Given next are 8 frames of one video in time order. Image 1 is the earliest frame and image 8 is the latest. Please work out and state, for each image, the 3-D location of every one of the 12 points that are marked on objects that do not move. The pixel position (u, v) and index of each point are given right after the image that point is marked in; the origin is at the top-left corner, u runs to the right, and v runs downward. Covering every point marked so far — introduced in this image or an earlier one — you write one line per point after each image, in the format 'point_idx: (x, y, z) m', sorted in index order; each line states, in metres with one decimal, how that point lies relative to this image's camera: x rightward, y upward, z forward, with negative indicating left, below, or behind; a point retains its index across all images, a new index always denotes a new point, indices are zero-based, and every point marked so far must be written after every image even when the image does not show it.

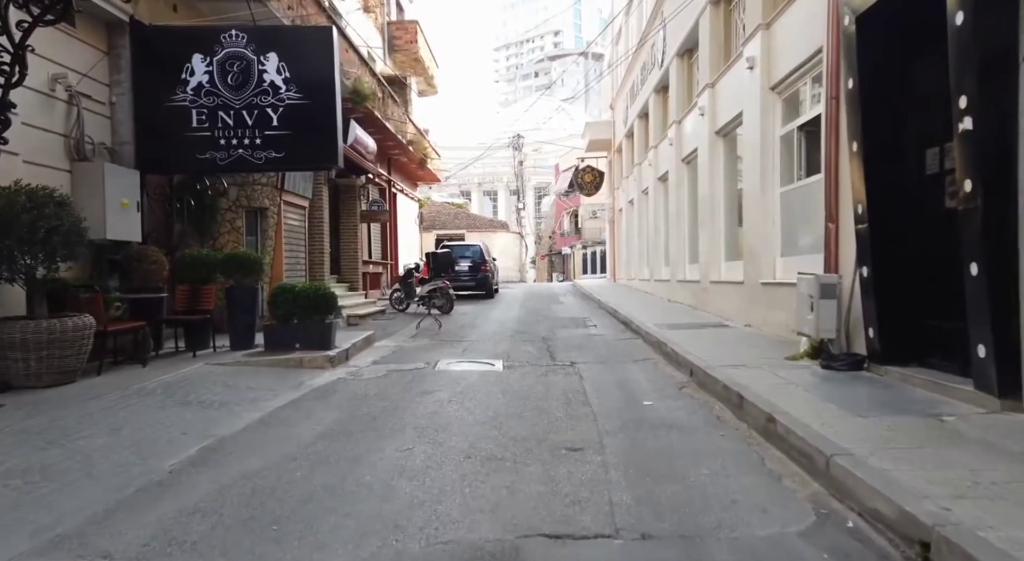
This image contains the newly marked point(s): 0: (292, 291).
0: (-3.0, -0.2, +10.6) m
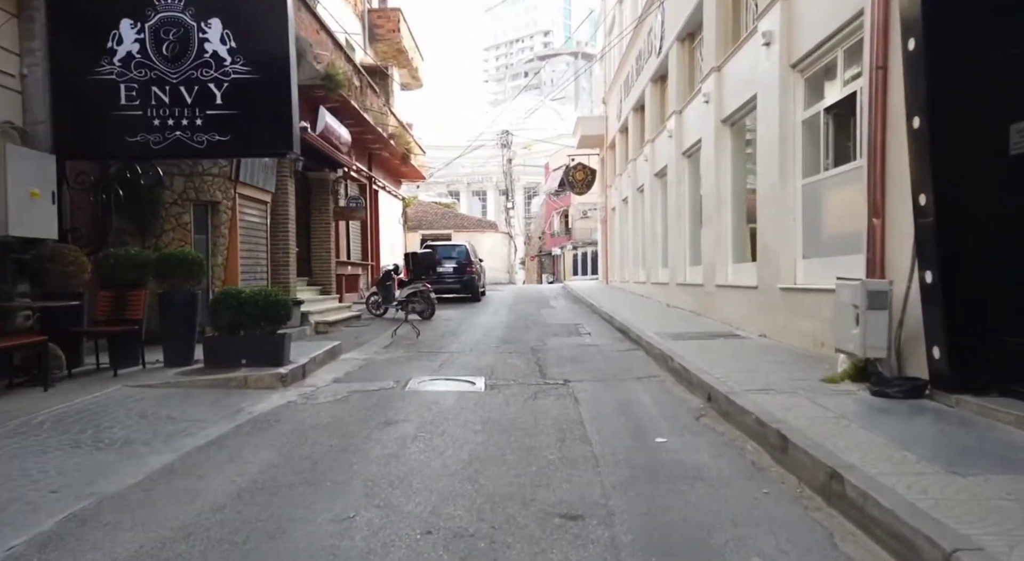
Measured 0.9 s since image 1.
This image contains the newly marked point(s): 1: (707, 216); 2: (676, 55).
0: (-3.2, -0.2, +9.0) m
1: (+3.8, +1.3, +15.3) m
2: (+3.8, +5.2, +18.1) m
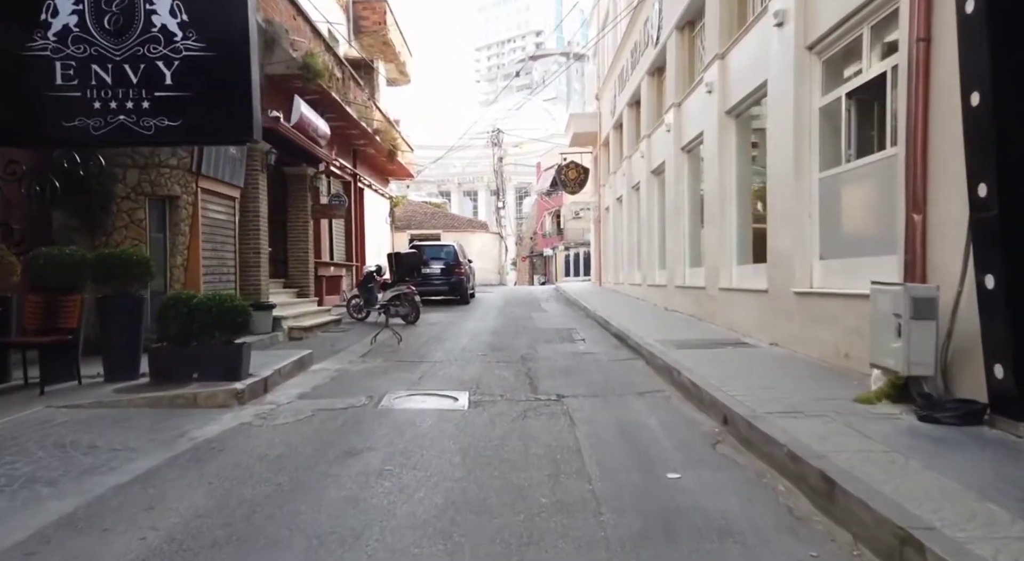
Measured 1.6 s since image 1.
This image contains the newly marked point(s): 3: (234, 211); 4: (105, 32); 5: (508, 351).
0: (-3.3, -0.2, +8.0) m
1: (+3.6, +1.2, +14.4) m
2: (+3.6, +5.2, +17.1) m
3: (-4.5, +1.1, +12.6) m
4: (-4.2, +2.6, +8.1) m
5: (-0.1, -1.1, +12.3) m
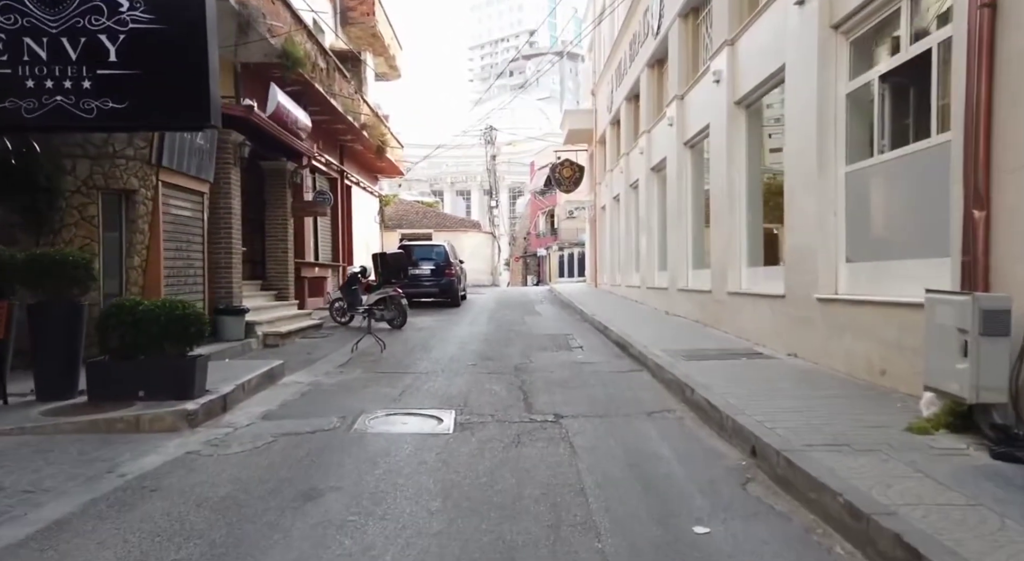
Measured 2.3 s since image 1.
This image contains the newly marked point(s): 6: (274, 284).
0: (-3.4, -0.3, +7.0) m
1: (+3.5, +1.2, +13.4) m
2: (+3.4, +5.1, +16.2) m
3: (-4.6, +1.1, +11.5) m
4: (-4.3, +2.5, +7.1) m
5: (-0.2, -1.2, +11.3) m
6: (-4.8, -0.1, +15.7) m
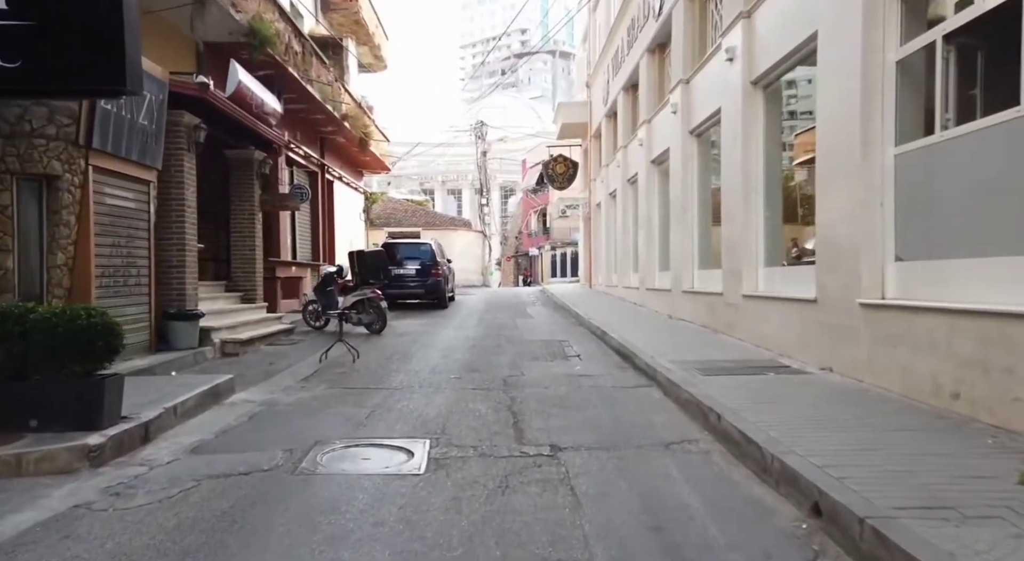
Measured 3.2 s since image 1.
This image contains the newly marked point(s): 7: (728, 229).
0: (-3.5, -0.3, +5.6) m
1: (+3.3, +1.2, +12.1) m
2: (+3.2, +5.1, +14.8) m
3: (-4.7, +1.1, +10.1) m
4: (-4.4, +2.5, +5.7) m
5: (-0.3, -1.2, +10.0) m
6: (-5.0, -0.1, +14.3) m
7: (+3.3, +0.8, +12.0) m
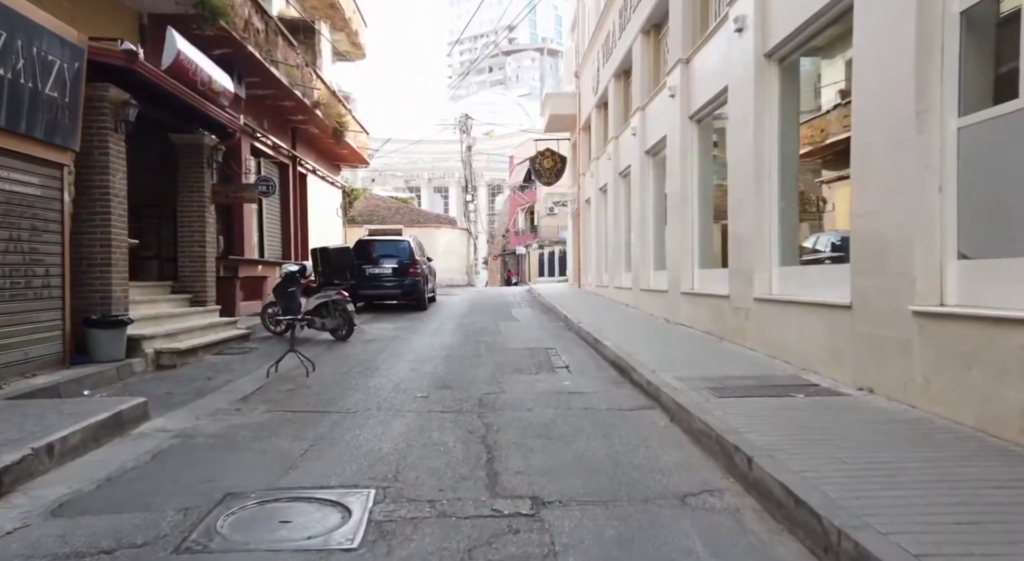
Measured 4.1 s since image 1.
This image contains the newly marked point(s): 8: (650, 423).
0: (-3.7, -0.3, +4.1) m
1: (+3.0, +1.1, +10.7) m
2: (+2.9, +5.1, +13.4) m
3: (-5.0, +1.1, +8.6) m
4: (-4.6, +2.5, +4.2) m
5: (-0.6, -1.2, +8.5) m
6: (-5.3, -0.1, +12.7) m
7: (+3.0, +0.8, +10.6) m
8: (+1.2, -1.2, +6.7) m
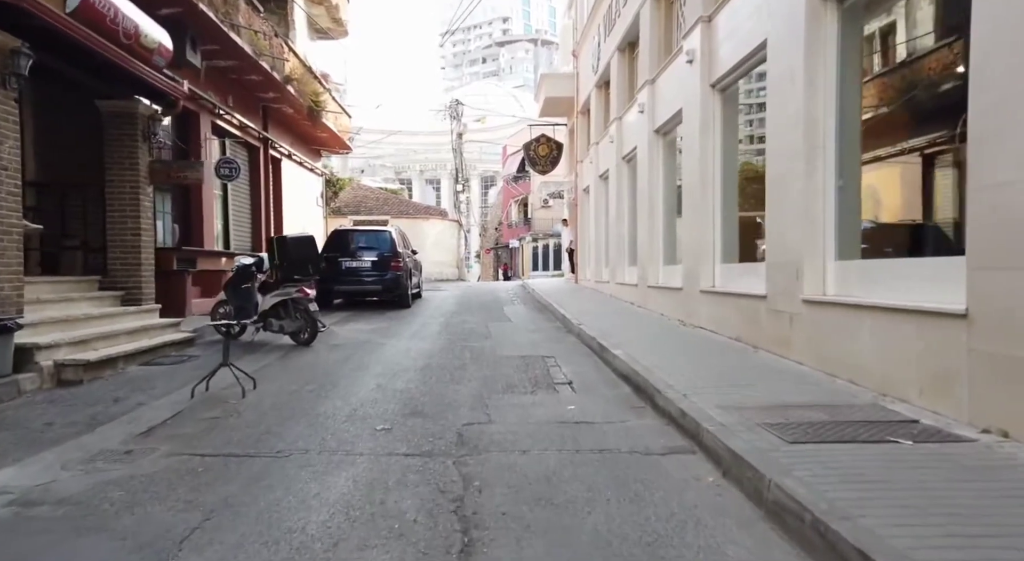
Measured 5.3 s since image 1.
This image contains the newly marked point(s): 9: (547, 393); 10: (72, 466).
0: (-3.7, -0.3, +2.1) m
1: (+2.9, +1.2, +8.8) m
2: (+2.8, +5.2, +11.5) m
3: (-5.0, +1.1, +6.6) m
4: (-4.6, +2.5, +2.2) m
5: (-0.7, -1.2, +6.6) m
6: (-5.4, 0.0, +10.8) m
7: (+2.9, +0.8, +8.7) m
8: (+1.1, -1.2, +4.7) m
9: (+0.3, -1.1, +7.8) m
10: (-2.9, -1.2, +5.1) m
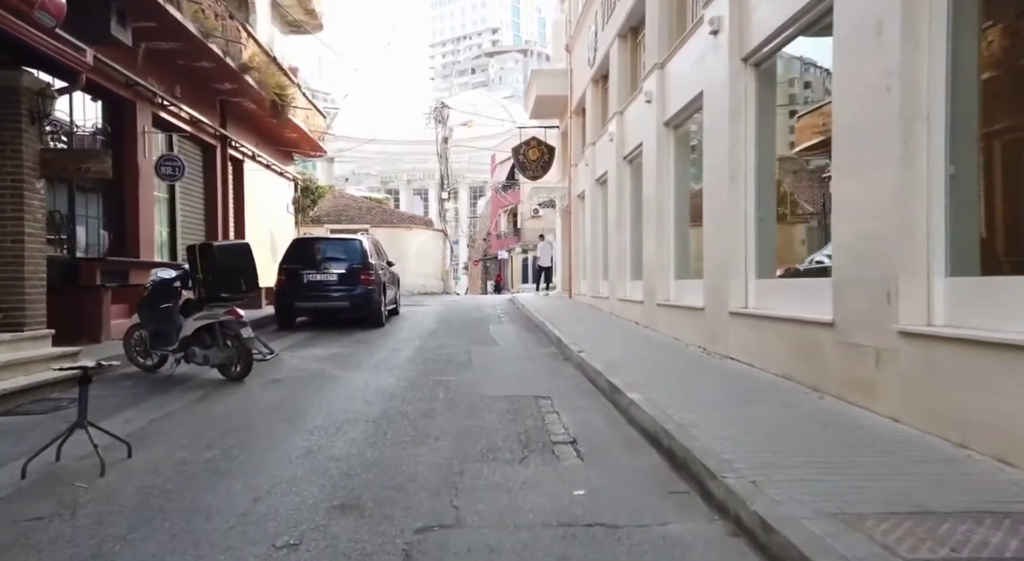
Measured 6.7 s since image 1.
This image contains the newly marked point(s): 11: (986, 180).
0: (-3.8, -0.4, -0.2) m
1: (+2.8, +1.0, +6.6) m
2: (+2.6, +4.9, +9.3) m
3: (-5.1, +1.0, +4.3) m
4: (-4.7, +2.4, -0.1) m
5: (-0.8, -1.3, +4.3) m
6: (-5.6, -0.2, +8.4) m
7: (+2.8, +0.6, +6.5) m
8: (+1.0, -1.3, +2.5) m
9: (+0.2, -1.3, +5.6) m
10: (-3.0, -1.3, +2.8) m
11: (+3.2, +0.7, +5.3) m
